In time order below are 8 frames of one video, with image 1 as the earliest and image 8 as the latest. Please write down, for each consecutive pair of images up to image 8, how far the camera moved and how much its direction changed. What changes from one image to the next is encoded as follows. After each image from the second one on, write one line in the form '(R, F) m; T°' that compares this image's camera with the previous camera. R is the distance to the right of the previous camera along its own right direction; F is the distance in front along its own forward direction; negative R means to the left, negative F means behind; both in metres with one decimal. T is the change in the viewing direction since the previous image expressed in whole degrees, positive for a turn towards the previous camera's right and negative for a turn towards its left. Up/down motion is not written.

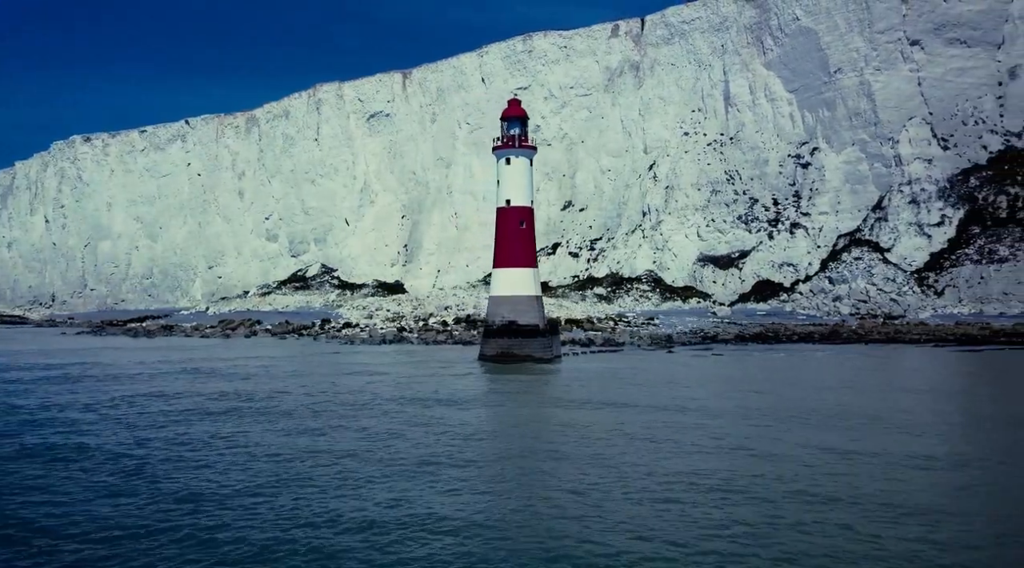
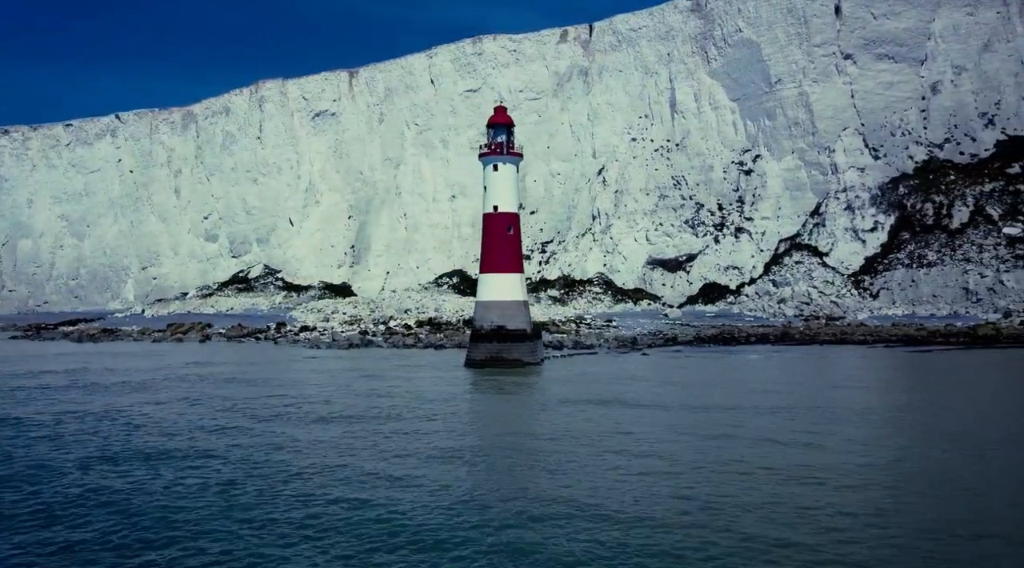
(-1.9, -0.4) m; +6°
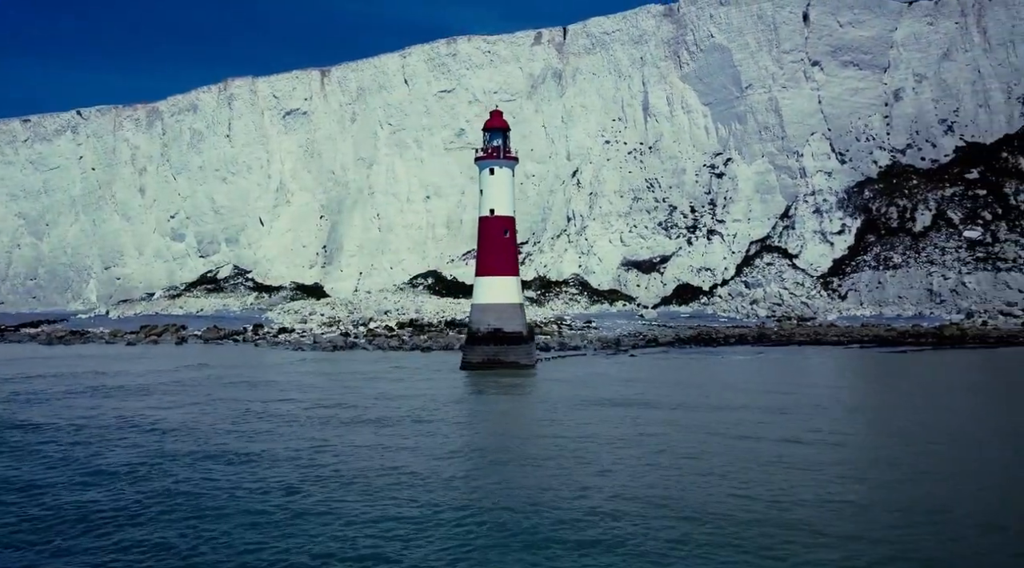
(-1.1, -0.2) m; +3°
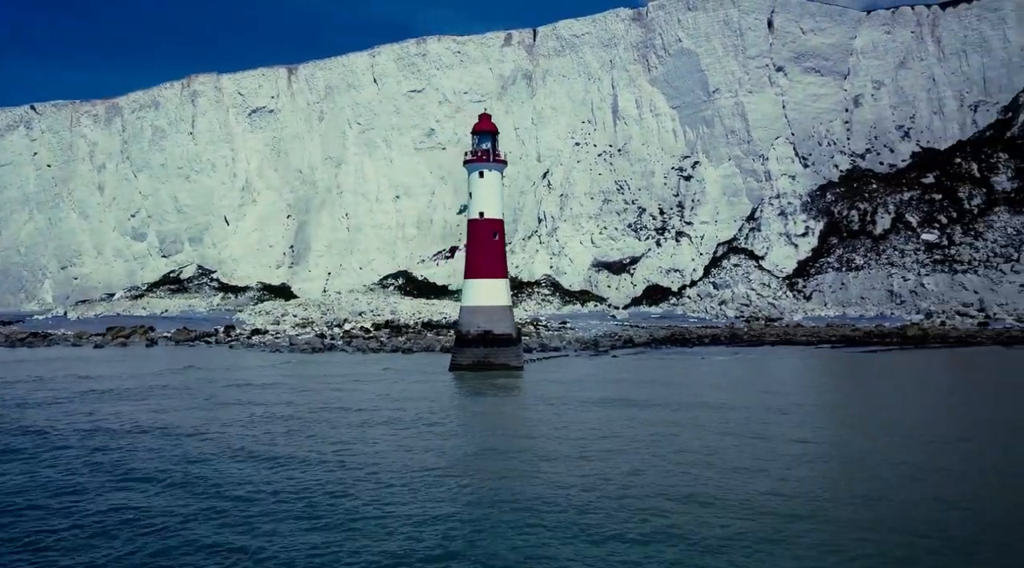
(-1.0, -0.1) m; +3°
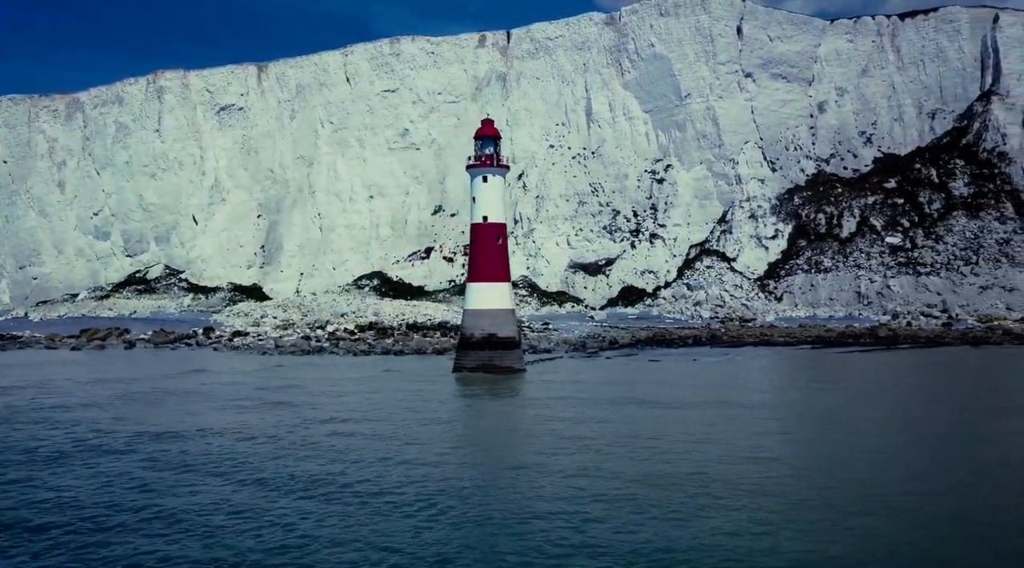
(-1.5, -0.2) m; +4°
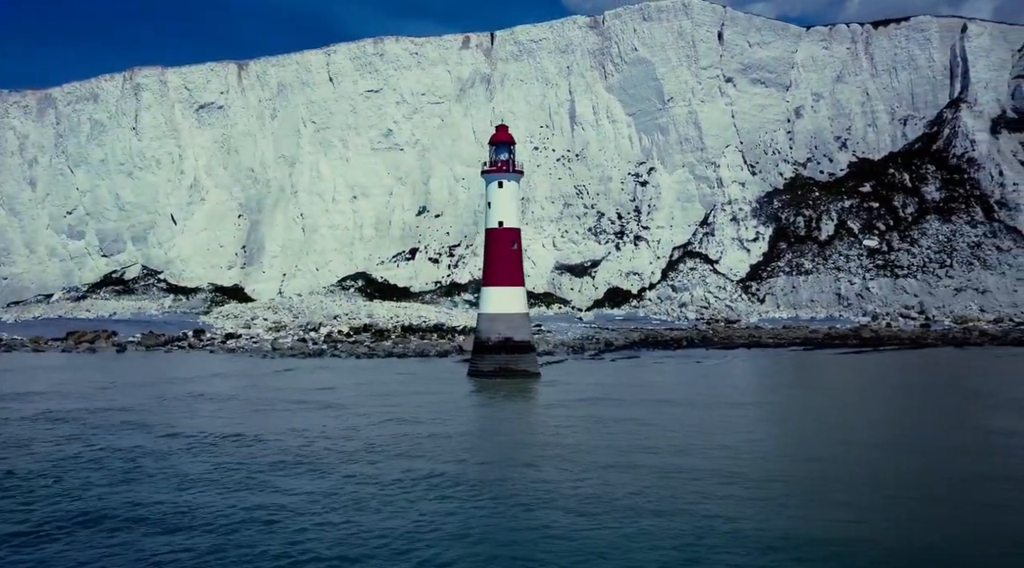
(-1.6, -0.2) m; +3°
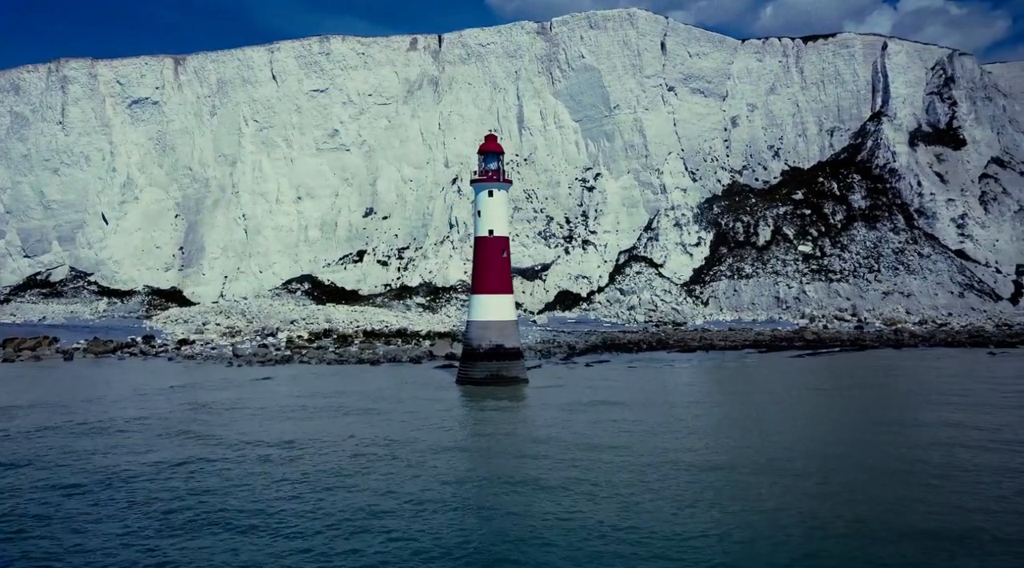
(-2.4, -0.1) m; +6°
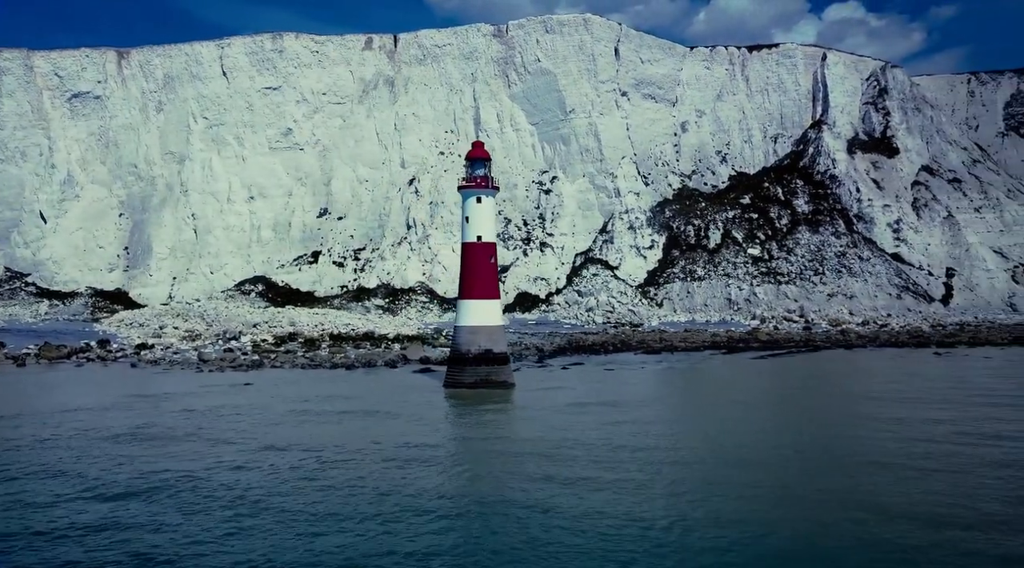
(-1.8, 0.0) m; +5°
